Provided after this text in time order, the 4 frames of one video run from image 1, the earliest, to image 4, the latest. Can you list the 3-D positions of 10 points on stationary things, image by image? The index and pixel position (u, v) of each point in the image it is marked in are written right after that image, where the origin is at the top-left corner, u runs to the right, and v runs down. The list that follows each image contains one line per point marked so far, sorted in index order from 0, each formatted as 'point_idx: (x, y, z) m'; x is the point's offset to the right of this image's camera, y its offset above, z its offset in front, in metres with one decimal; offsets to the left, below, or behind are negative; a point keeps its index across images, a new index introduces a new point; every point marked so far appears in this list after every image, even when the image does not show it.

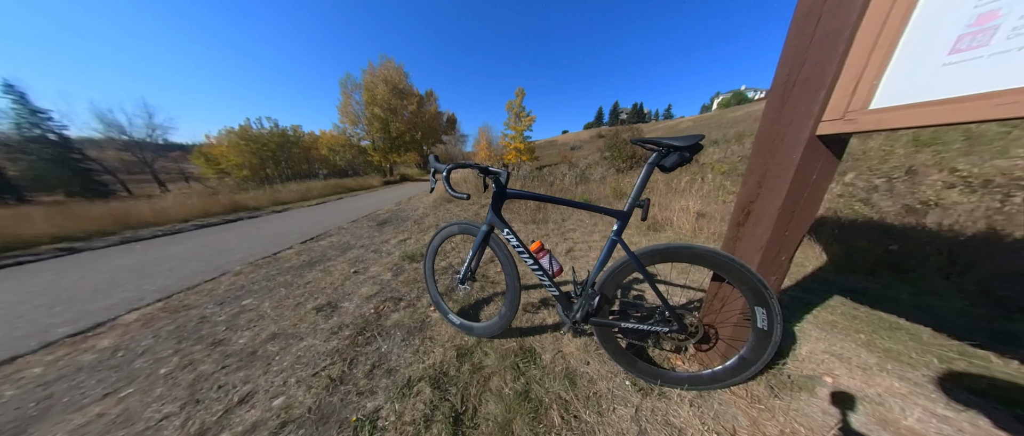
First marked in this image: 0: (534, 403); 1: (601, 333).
0: (+0.1, -1.0, +1.2) m
1: (+0.6, -0.7, +1.3) m
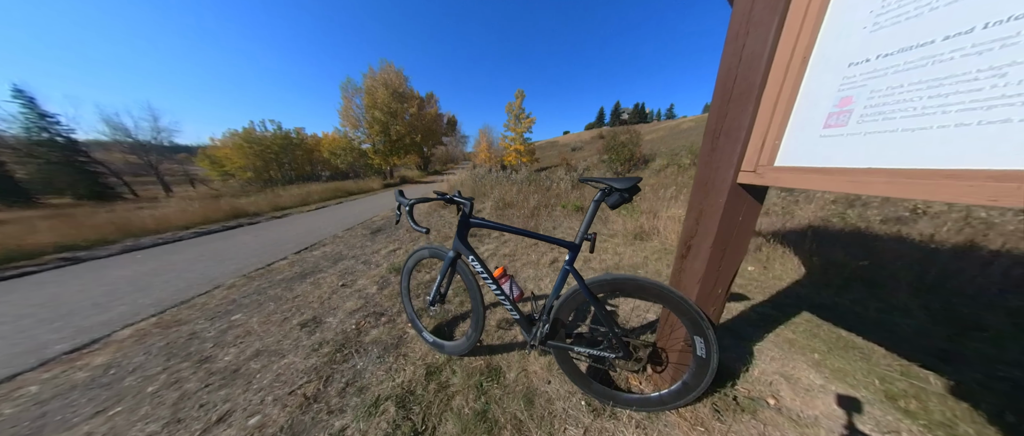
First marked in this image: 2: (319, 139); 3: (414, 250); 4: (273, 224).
0: (-0.1, -1.2, +1.3) m
1: (+0.3, -0.9, +1.4) m
2: (-17.3, +7.1, +19.3) m
3: (-0.8, -0.3, +1.8) m
4: (-7.5, -0.2, +6.8) m
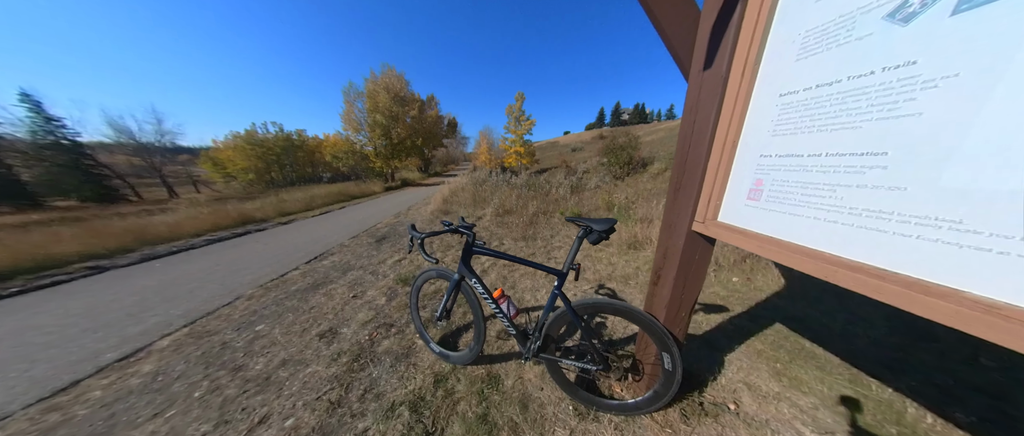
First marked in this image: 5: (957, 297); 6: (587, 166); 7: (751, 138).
0: (-0.2, -1.4, +1.5) m
1: (+0.3, -1.1, +1.7) m
2: (-17.3, +6.8, +19.6) m
3: (-0.8, -0.5, +2.0) m
4: (-7.5, -0.4, +7.0) m
5: (+1.1, -0.2, +0.6) m
6: (+4.7, +3.3, +14.1) m
7: (+1.1, +0.4, +1.0) m
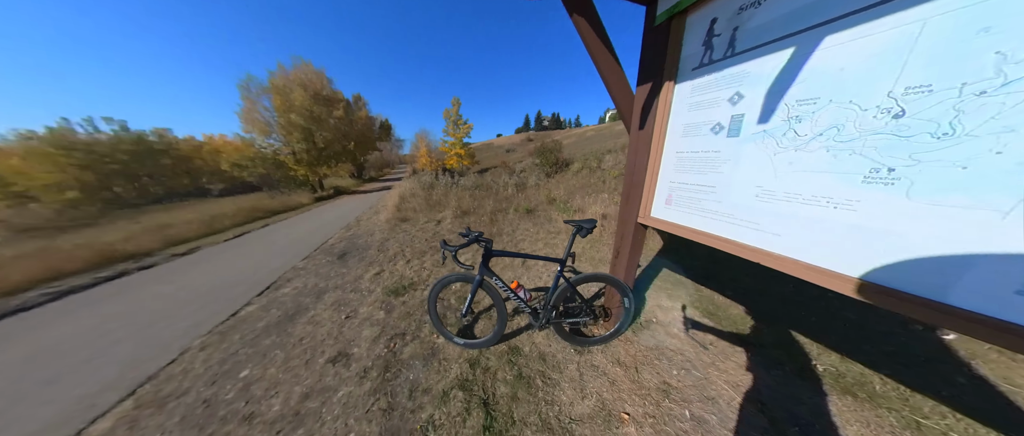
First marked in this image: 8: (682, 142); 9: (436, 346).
0: (+0.1, -1.5, +2.1) m
1: (+0.5, -1.2, +2.3) m
2: (-21.6, +5.1, +15.2) m
3: (-0.7, -0.6, +2.4) m
4: (-8.5, -1.2, +5.6) m
5: (+1.5, -0.2, +1.4) m
6: (+1.2, +3.9, +15.3) m
7: (+1.2, +0.4, +1.8) m
8: (+1.3, +0.6, +1.7) m
9: (-0.9, -1.5, +2.5) m
